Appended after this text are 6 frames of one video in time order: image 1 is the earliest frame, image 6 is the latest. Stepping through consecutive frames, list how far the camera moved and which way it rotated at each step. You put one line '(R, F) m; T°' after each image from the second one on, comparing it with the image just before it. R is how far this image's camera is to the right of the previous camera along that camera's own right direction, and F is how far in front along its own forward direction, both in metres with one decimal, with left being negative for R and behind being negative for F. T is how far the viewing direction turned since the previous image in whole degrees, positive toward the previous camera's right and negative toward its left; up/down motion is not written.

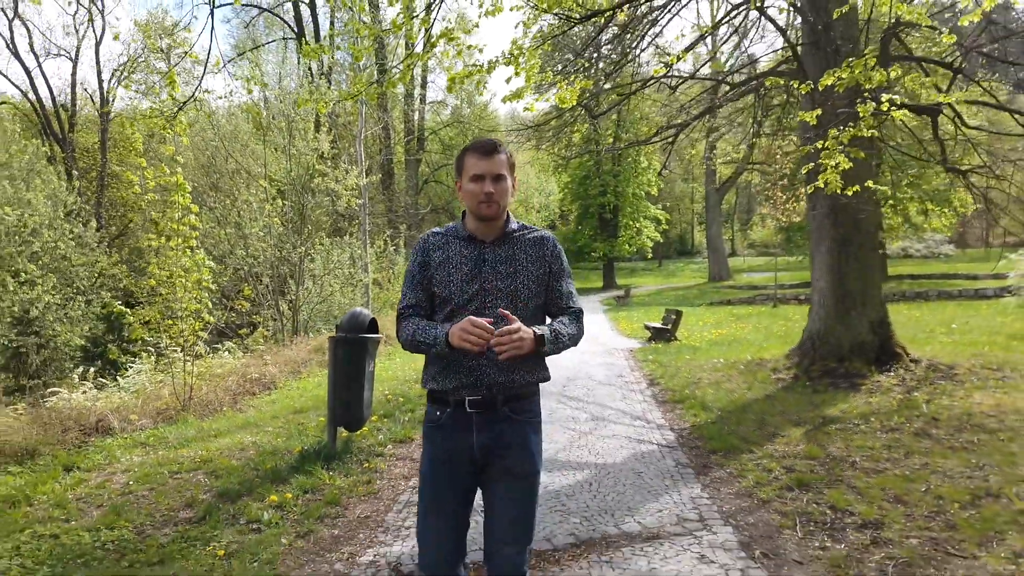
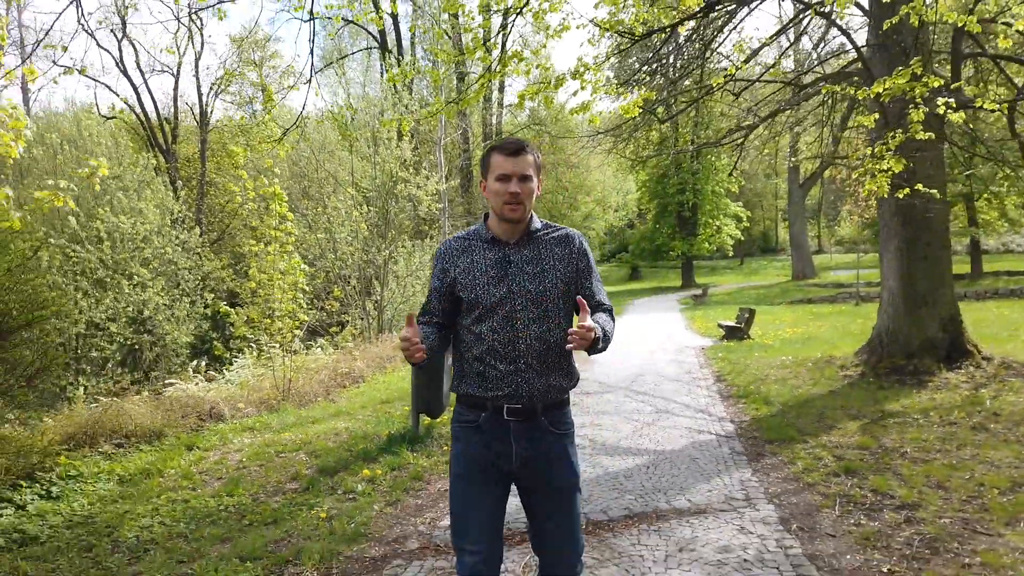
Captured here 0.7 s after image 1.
(+0.1, -0.5) m; -6°
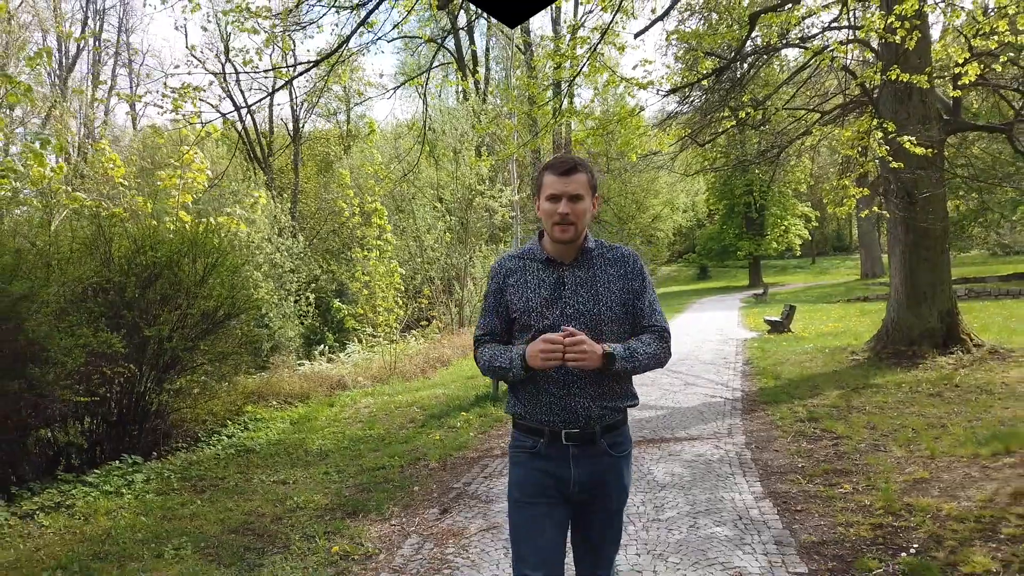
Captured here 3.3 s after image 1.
(+0.2, -1.9) m; -5°
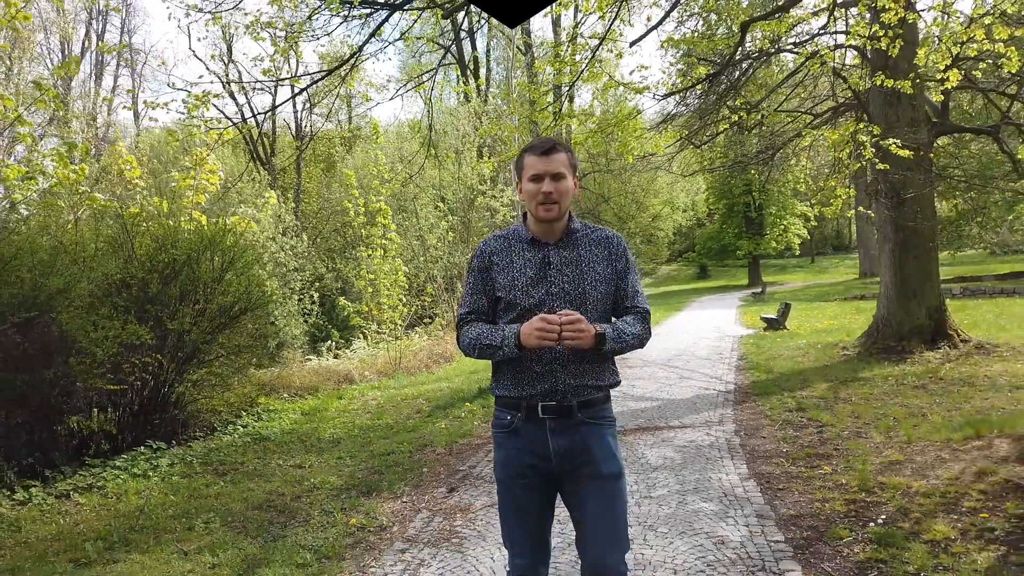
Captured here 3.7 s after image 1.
(0.0, -0.3) m; 0°
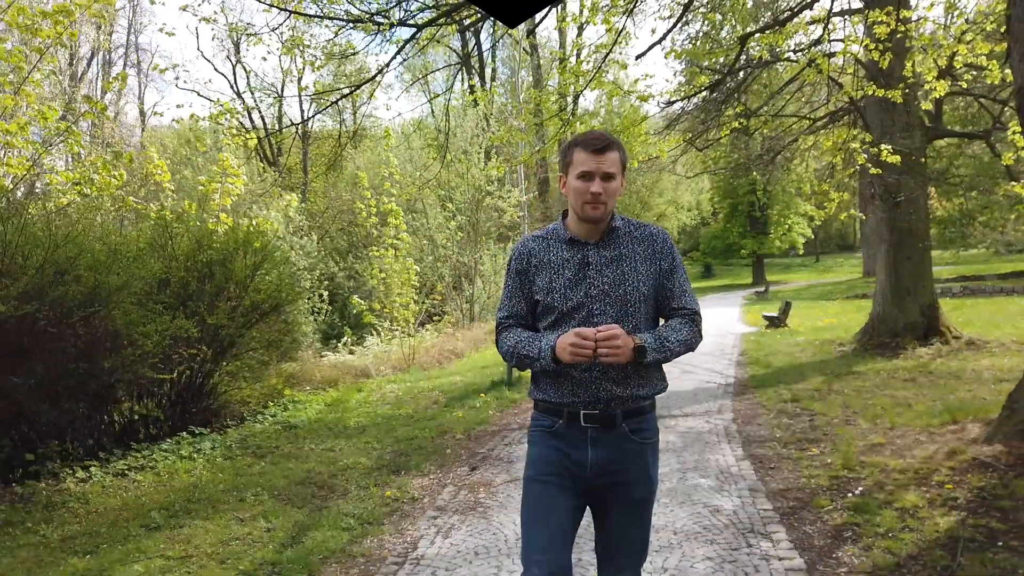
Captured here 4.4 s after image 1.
(-0.1, -0.4) m; 0°
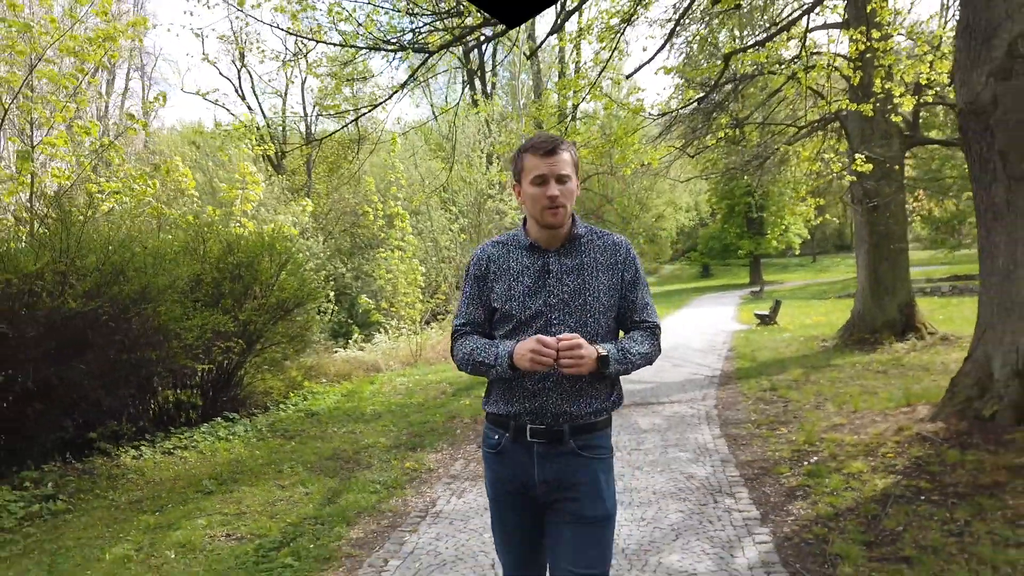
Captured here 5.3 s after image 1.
(0.0, -0.6) m; 0°
